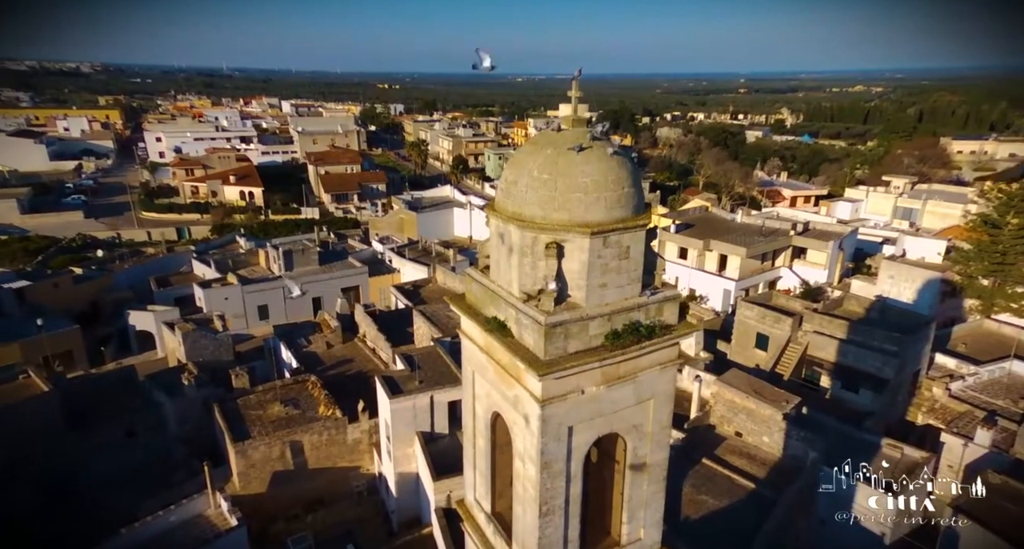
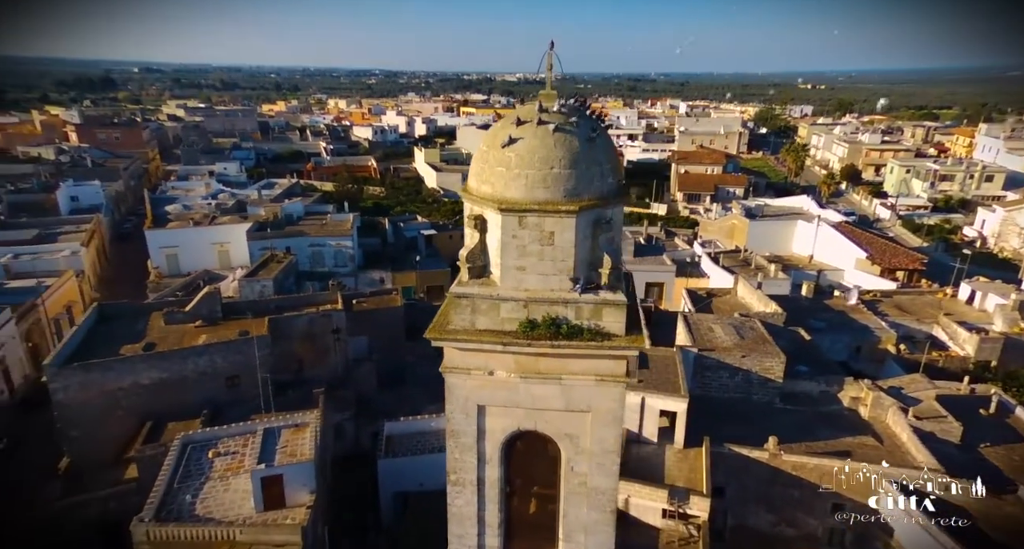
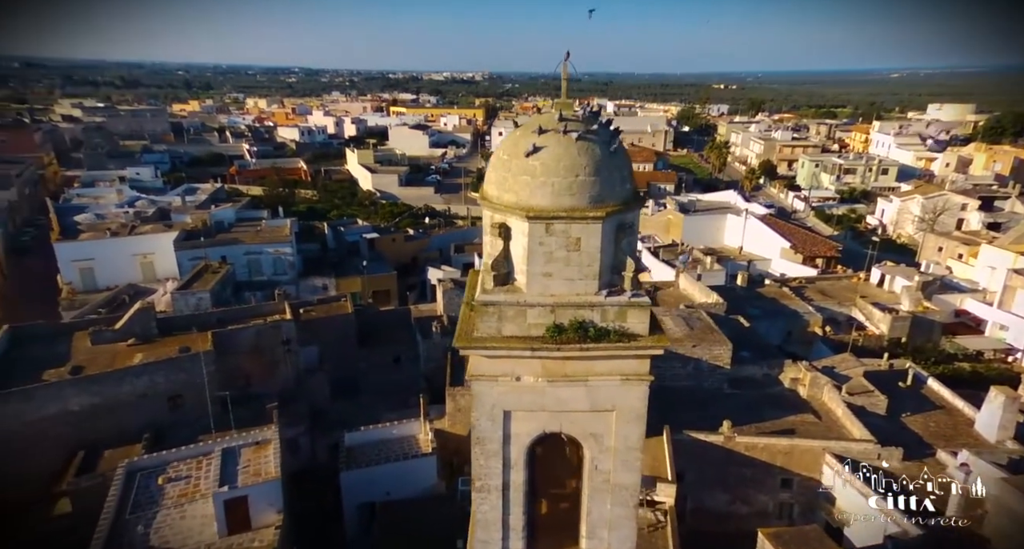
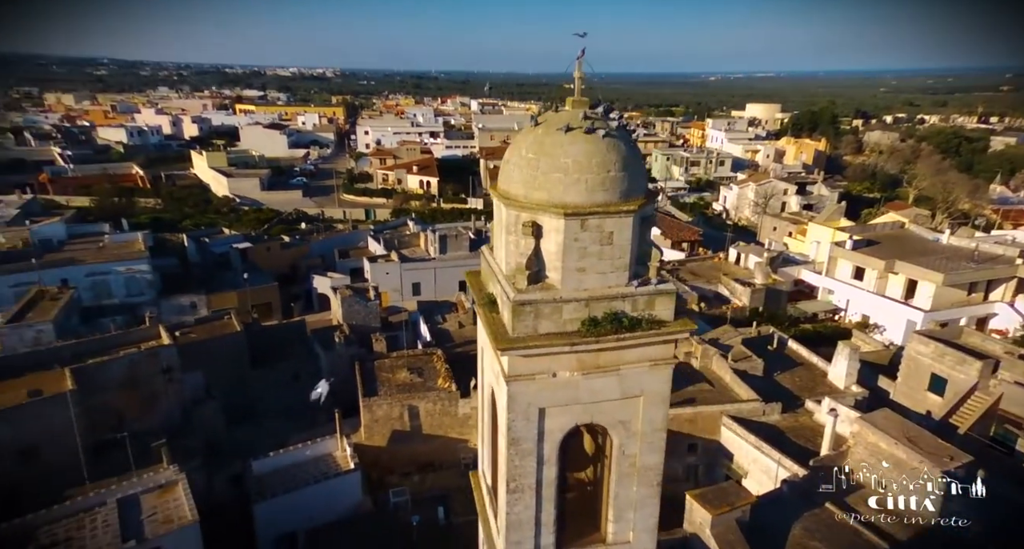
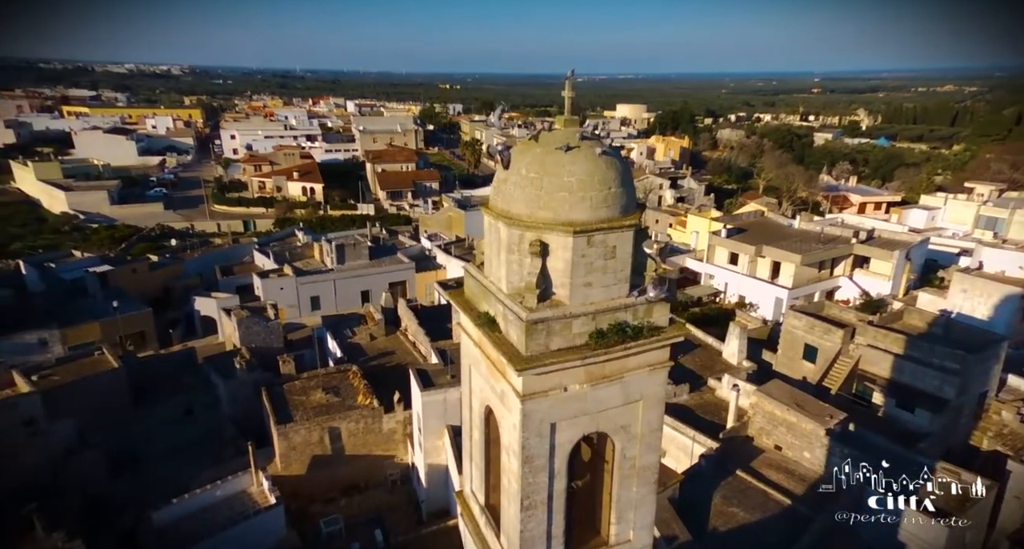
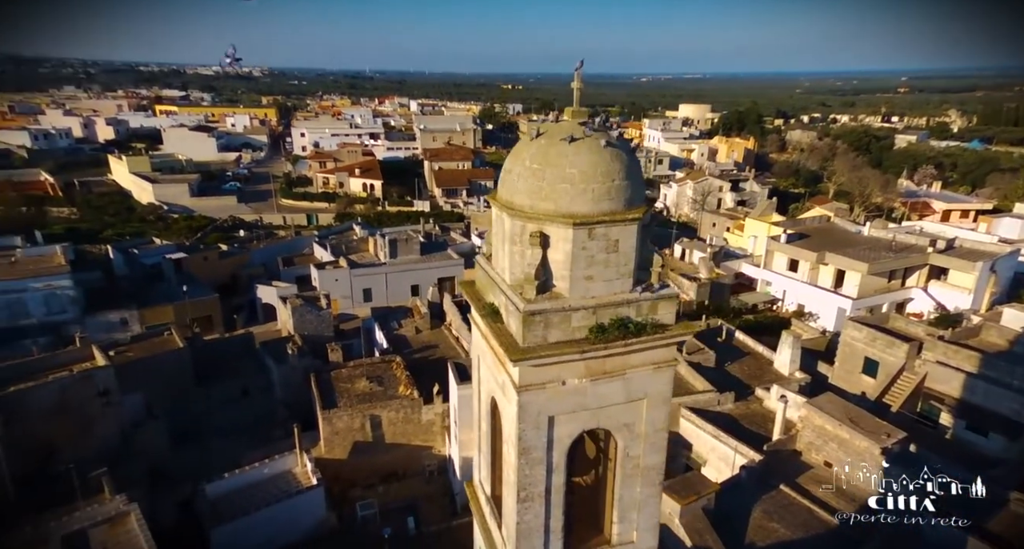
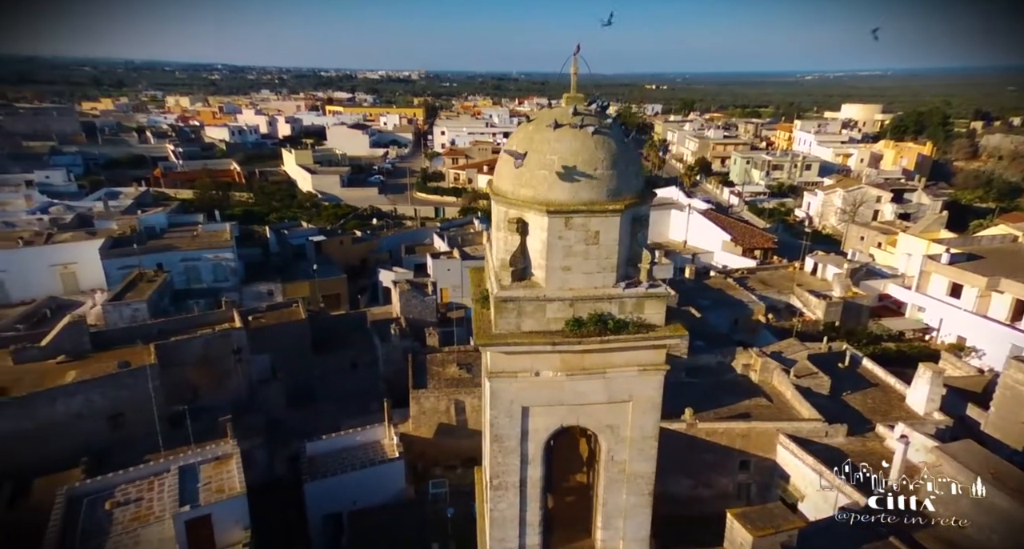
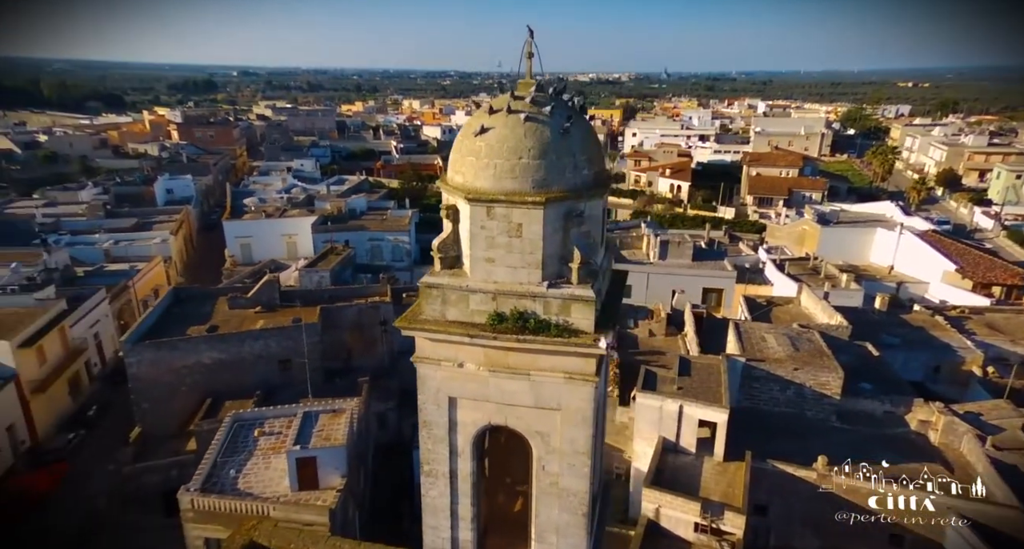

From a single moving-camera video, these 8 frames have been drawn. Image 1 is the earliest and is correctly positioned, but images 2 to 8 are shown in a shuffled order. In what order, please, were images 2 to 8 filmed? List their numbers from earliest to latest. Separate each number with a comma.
5, 6, 4, 7, 3, 2, 8
